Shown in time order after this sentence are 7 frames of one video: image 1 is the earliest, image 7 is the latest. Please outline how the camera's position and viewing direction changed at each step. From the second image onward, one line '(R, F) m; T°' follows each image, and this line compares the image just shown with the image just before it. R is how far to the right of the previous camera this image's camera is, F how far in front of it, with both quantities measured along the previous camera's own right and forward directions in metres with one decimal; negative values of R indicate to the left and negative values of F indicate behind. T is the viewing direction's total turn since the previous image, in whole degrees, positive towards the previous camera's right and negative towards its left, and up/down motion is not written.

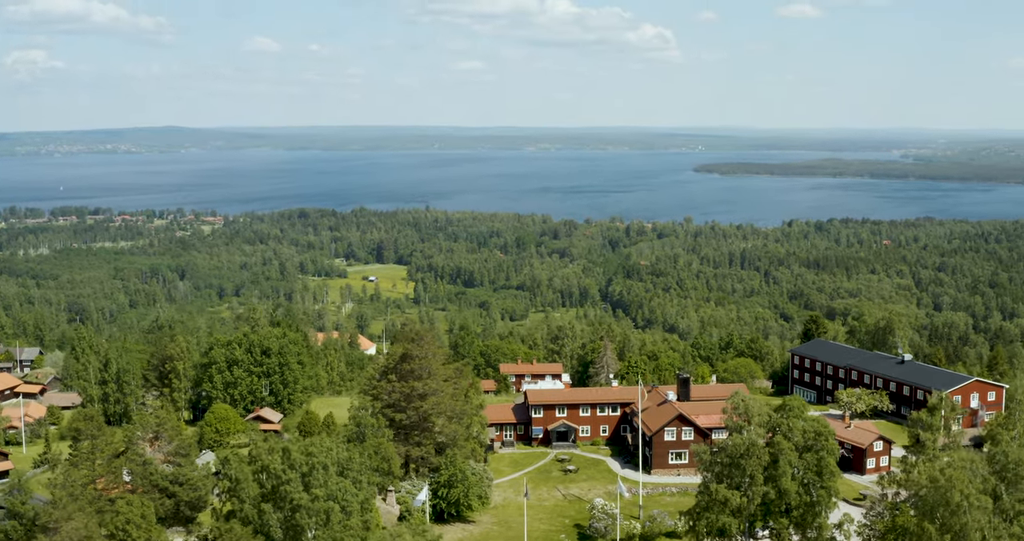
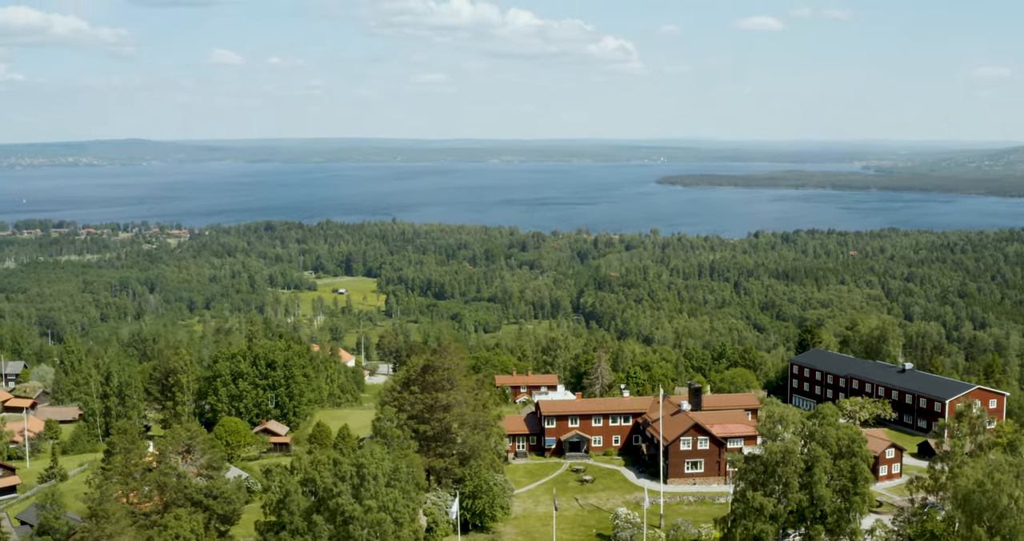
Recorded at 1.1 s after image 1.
(-1.1, -0.1) m; +1°
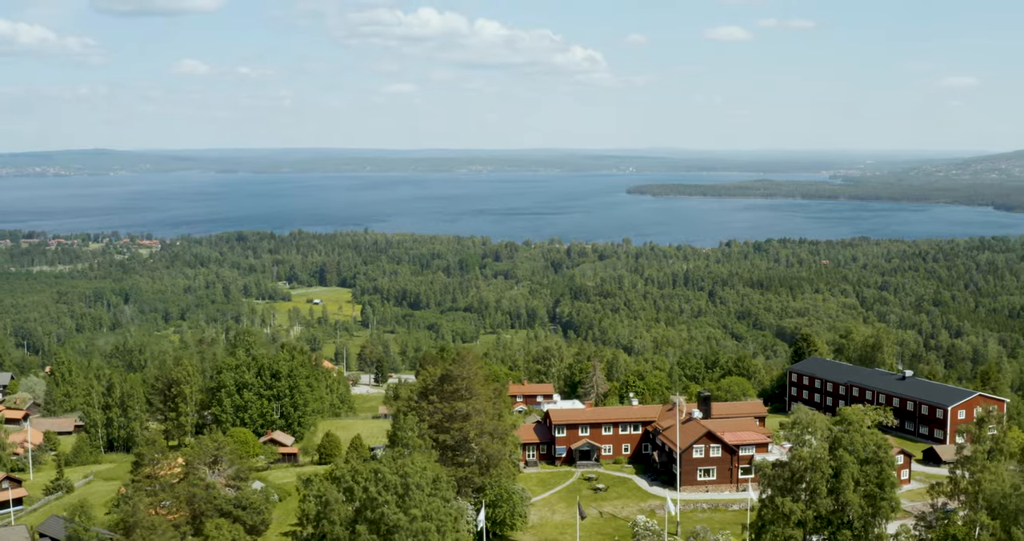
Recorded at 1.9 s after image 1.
(-1.0, -0.1) m; +1°
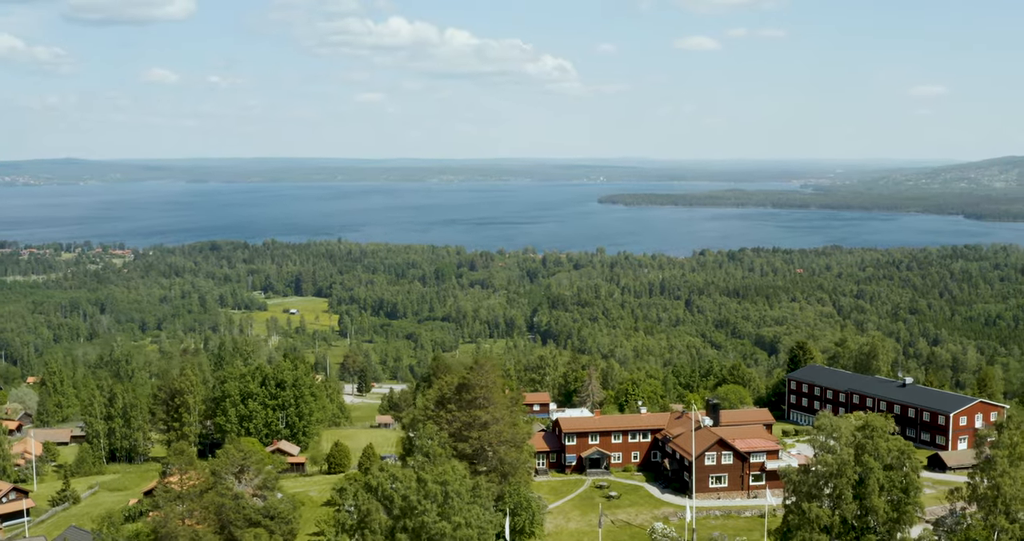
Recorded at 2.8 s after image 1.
(-0.9, -0.1) m; +1°
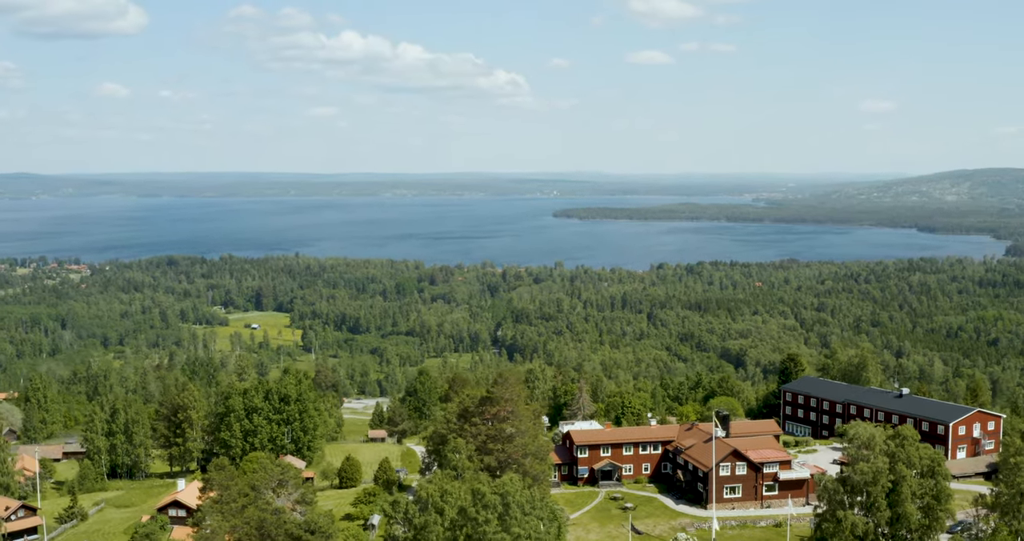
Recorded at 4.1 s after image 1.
(-1.4, -0.2) m; +2°
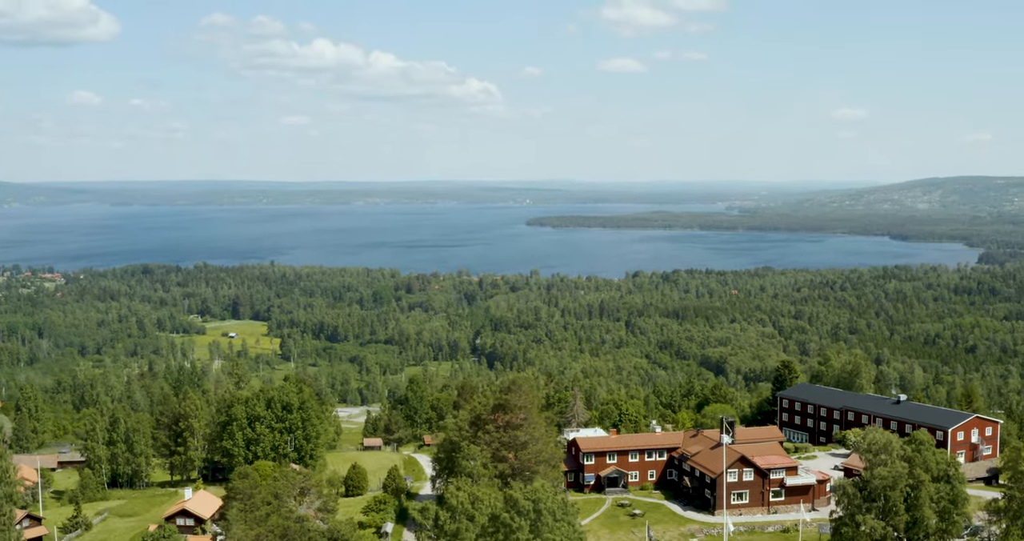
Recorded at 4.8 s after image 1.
(-0.8, -0.2) m; +1°
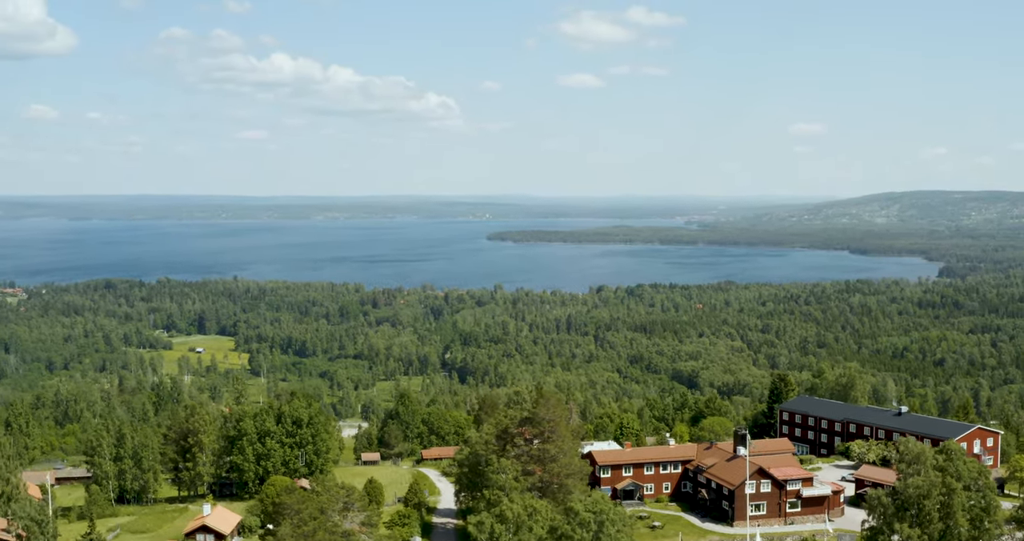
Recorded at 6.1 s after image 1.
(-1.4, -0.3) m; +1°
